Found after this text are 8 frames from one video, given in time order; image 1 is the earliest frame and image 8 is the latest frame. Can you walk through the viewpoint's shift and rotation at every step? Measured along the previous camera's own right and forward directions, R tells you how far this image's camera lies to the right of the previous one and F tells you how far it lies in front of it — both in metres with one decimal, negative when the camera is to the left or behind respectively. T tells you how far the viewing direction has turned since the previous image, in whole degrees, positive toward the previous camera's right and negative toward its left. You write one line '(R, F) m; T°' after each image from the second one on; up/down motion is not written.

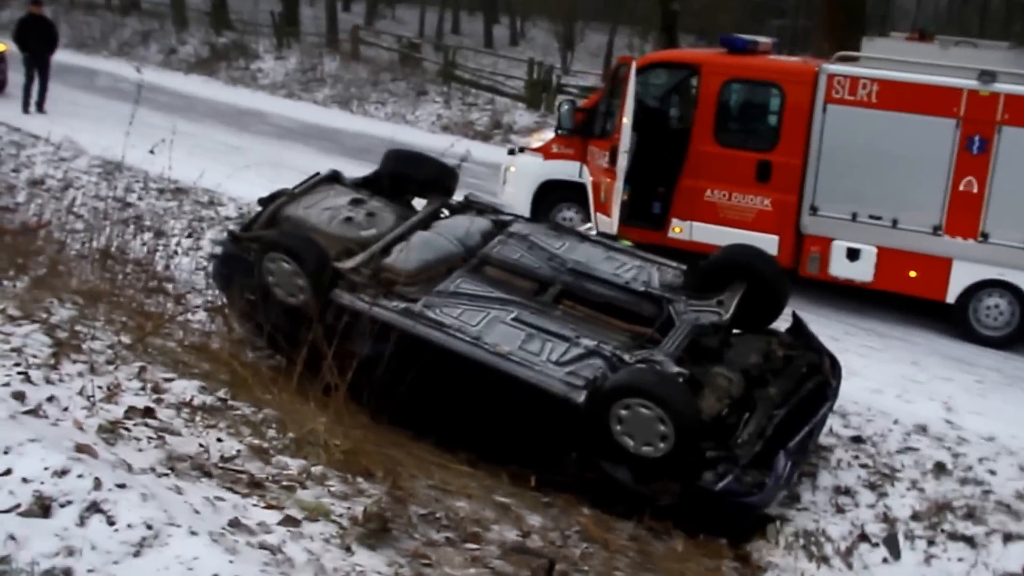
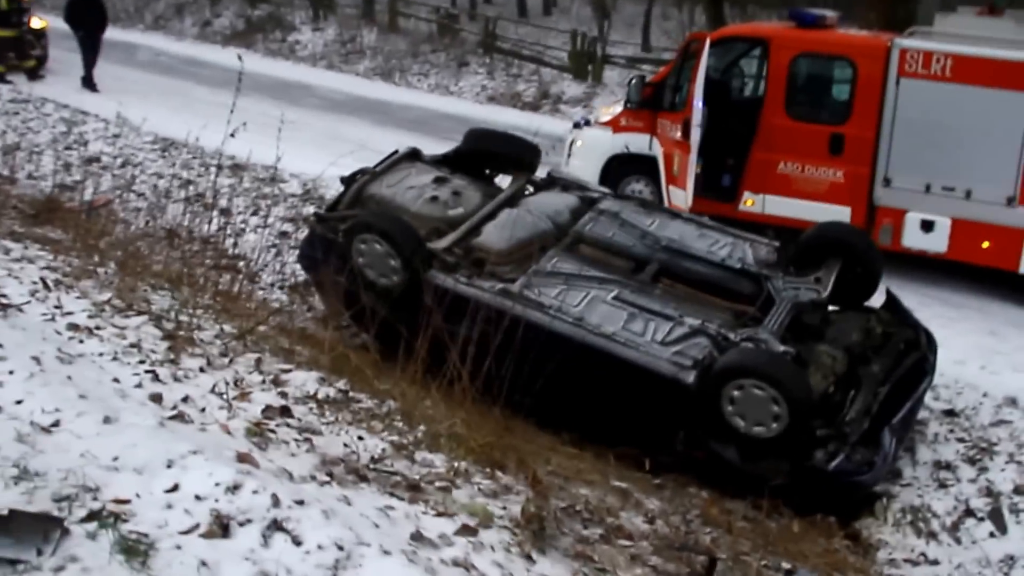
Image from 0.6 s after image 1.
(-0.5, 0.0) m; +1°
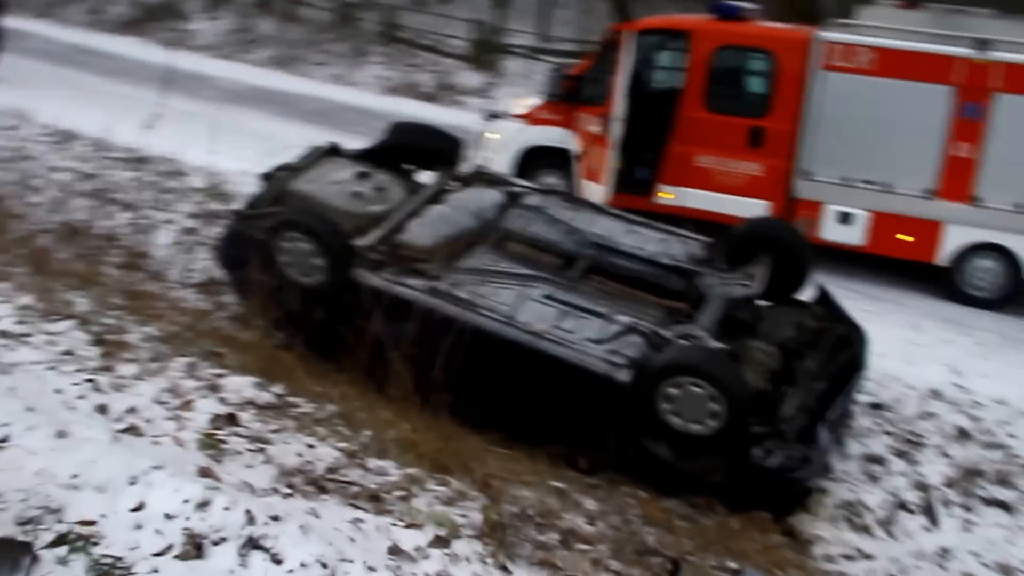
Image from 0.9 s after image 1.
(-0.3, +0.1) m; +5°
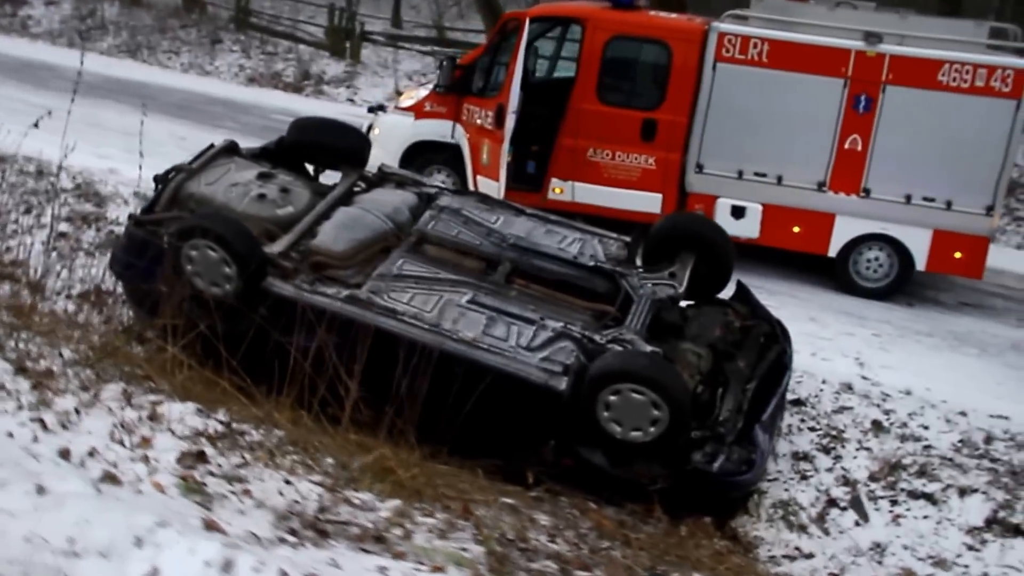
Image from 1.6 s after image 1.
(-0.6, +0.2) m; +9°
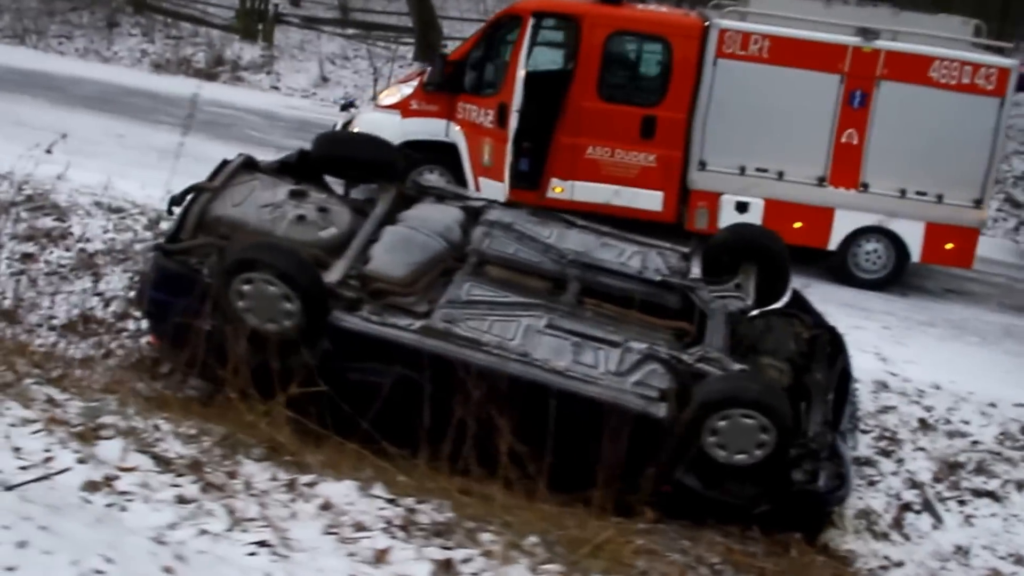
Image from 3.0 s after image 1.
(-1.4, +0.5) m; +11°
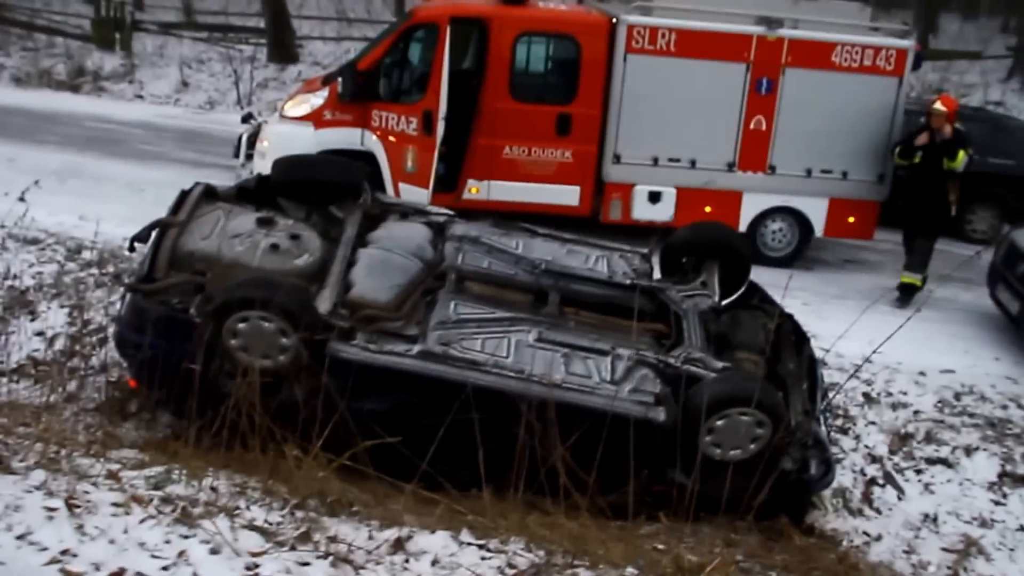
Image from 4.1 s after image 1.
(-1.0, +0.1) m; +10°
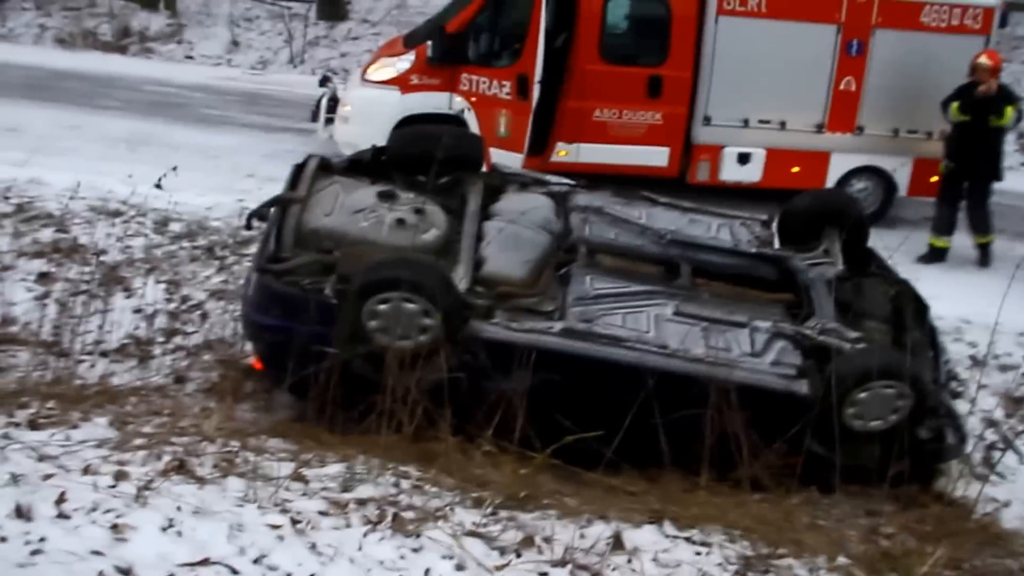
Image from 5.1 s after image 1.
(-0.7, +0.2) m; +2°
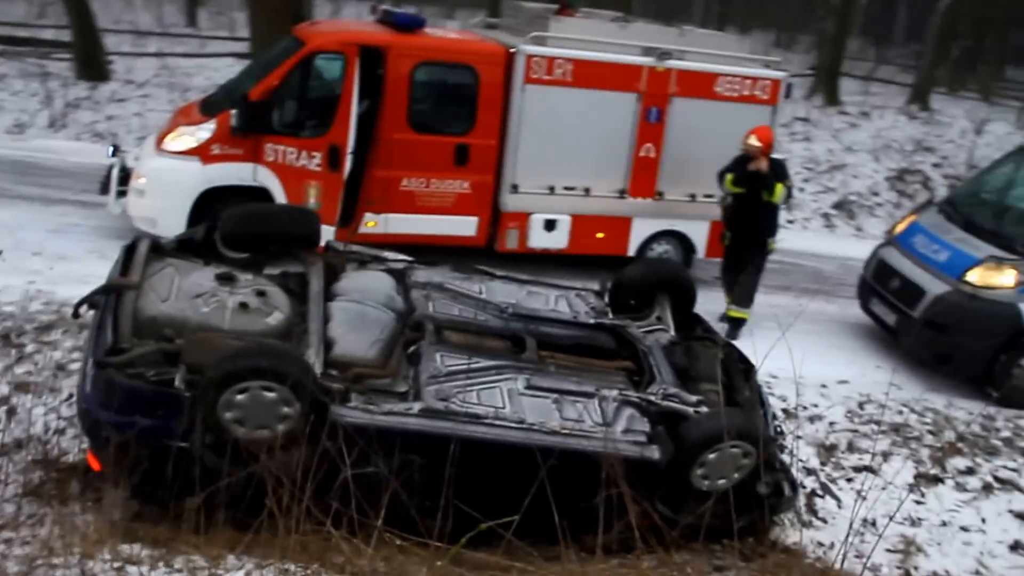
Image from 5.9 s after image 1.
(-0.6, +0.1) m; +12°
